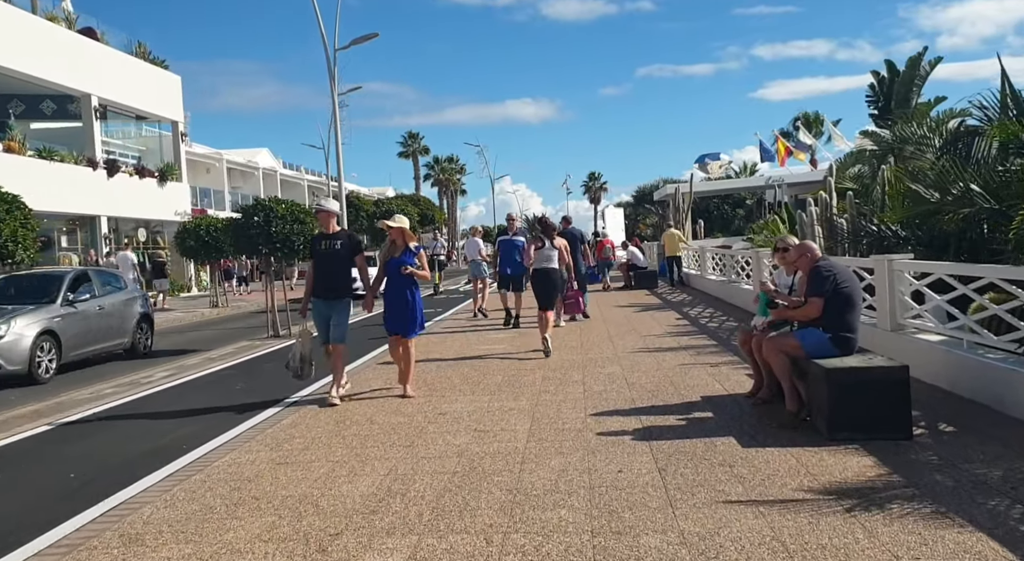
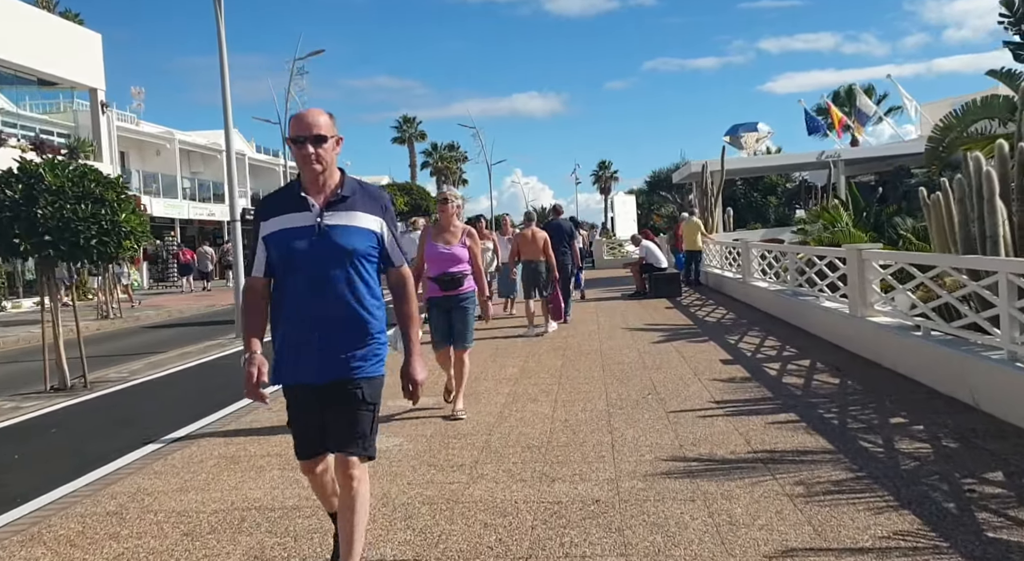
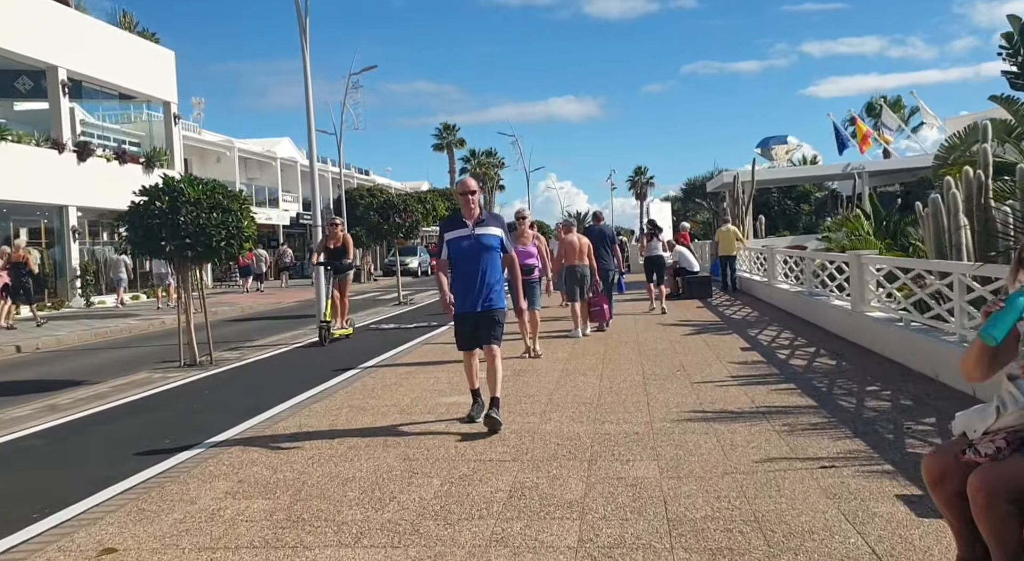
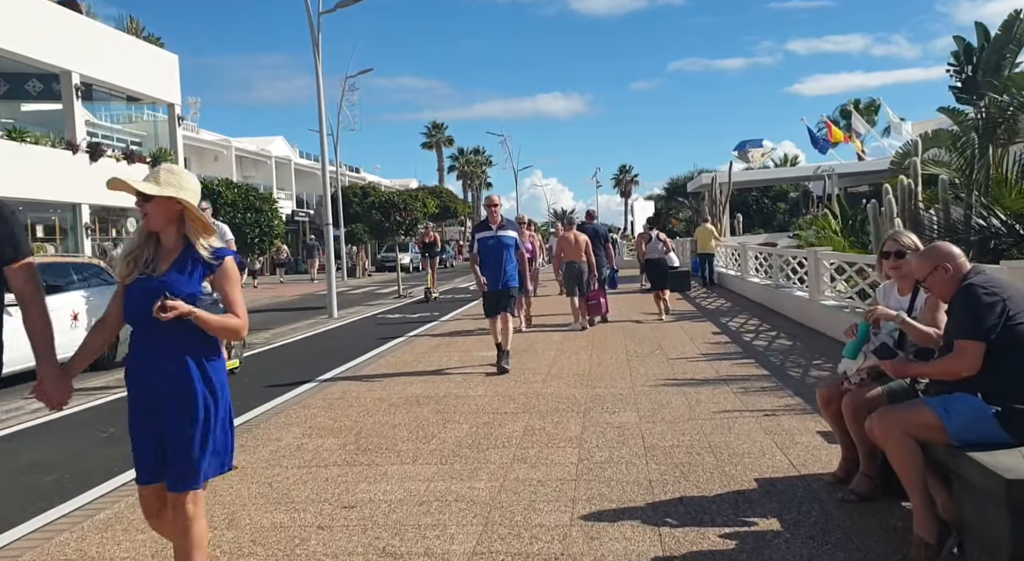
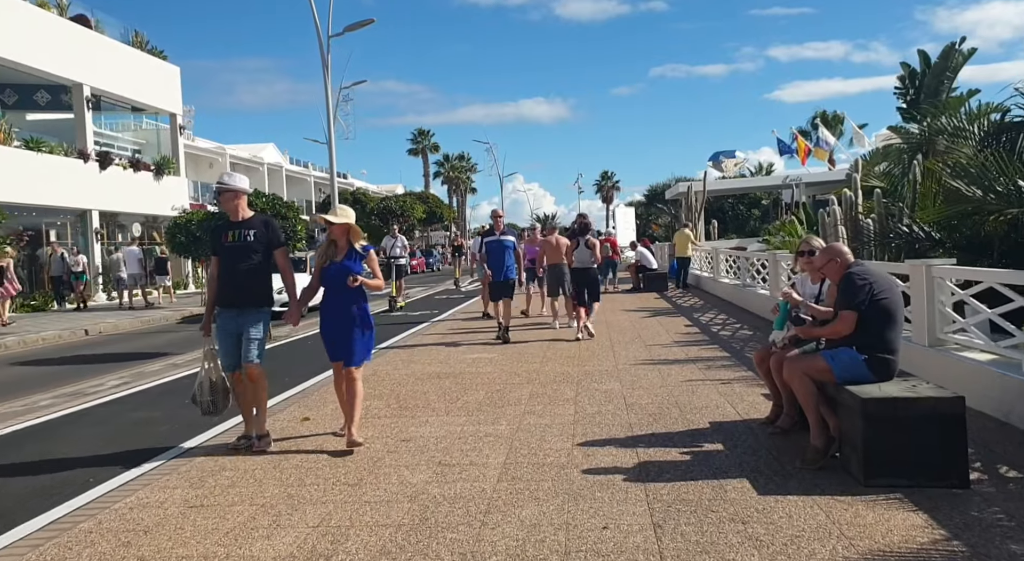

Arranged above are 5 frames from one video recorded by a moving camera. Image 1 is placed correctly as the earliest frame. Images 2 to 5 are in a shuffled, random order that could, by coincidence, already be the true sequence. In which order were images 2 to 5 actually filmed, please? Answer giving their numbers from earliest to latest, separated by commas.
5, 4, 3, 2
